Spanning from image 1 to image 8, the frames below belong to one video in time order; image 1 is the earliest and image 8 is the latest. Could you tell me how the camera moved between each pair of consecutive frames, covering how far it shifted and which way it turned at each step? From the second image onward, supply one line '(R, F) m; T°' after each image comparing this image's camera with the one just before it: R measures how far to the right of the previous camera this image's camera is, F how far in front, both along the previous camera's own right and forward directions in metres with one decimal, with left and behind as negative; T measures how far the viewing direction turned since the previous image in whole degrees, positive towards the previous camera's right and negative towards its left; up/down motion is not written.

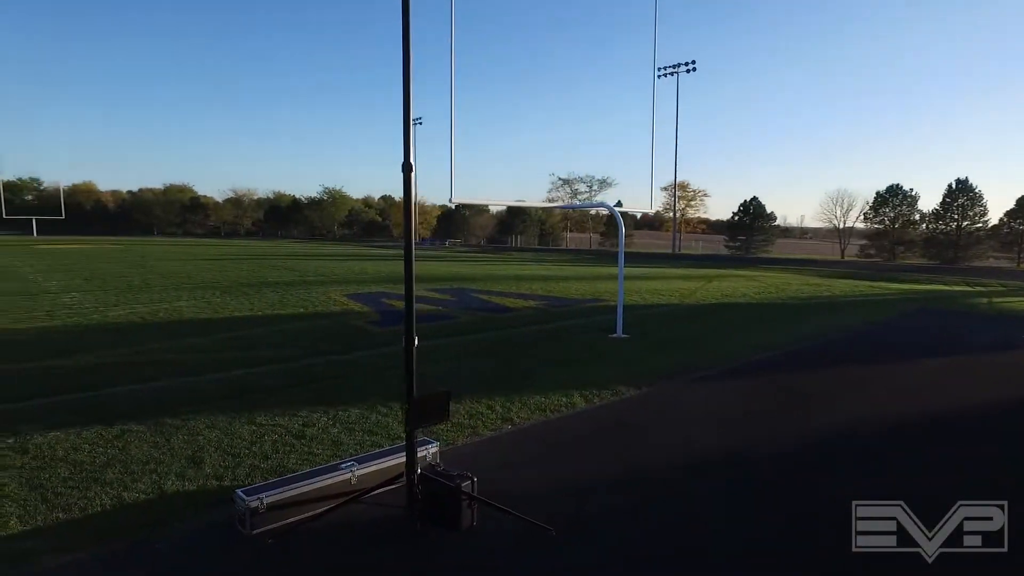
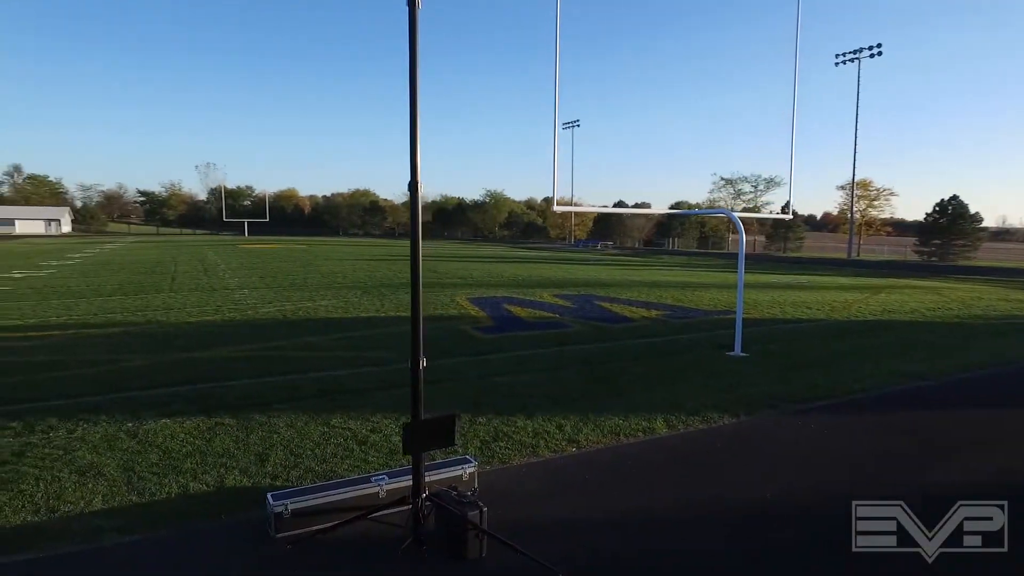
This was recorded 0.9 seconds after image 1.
(+0.8, +0.3) m; -15°
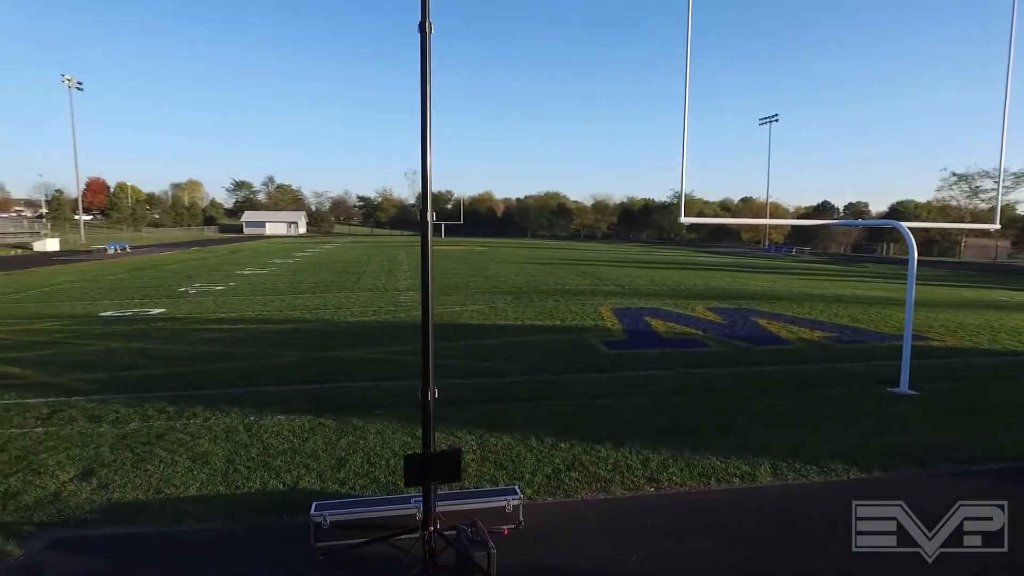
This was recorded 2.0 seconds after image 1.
(+0.9, +0.3) m; -17°
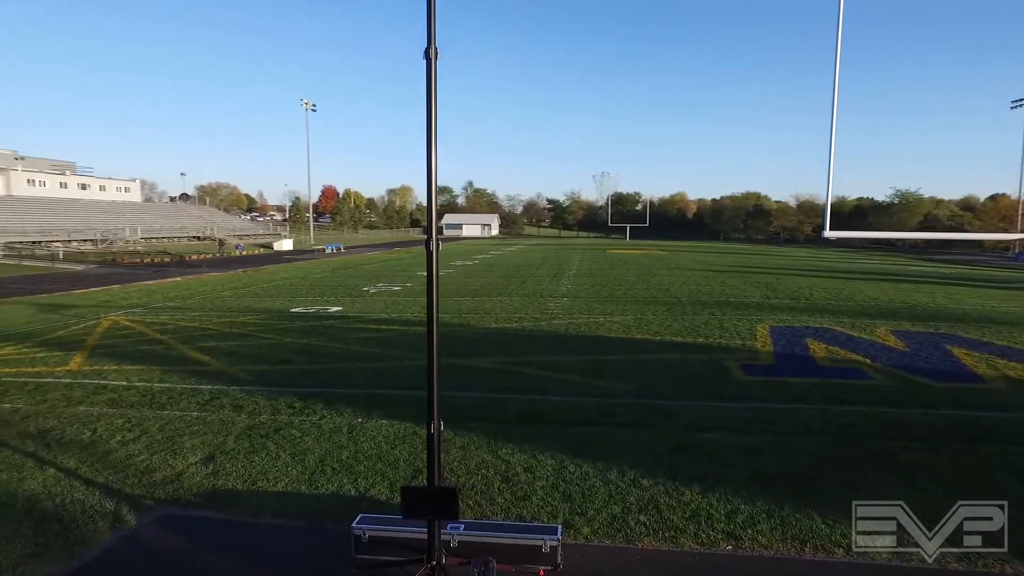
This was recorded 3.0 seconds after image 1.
(+0.9, +0.3) m; -17°
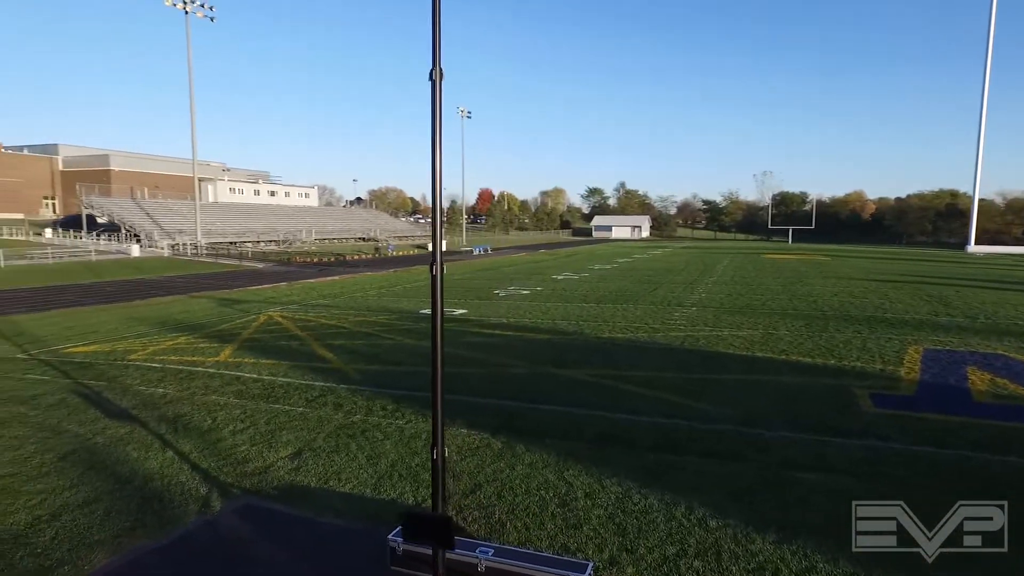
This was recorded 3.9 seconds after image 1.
(+0.7, +0.2) m; -14°
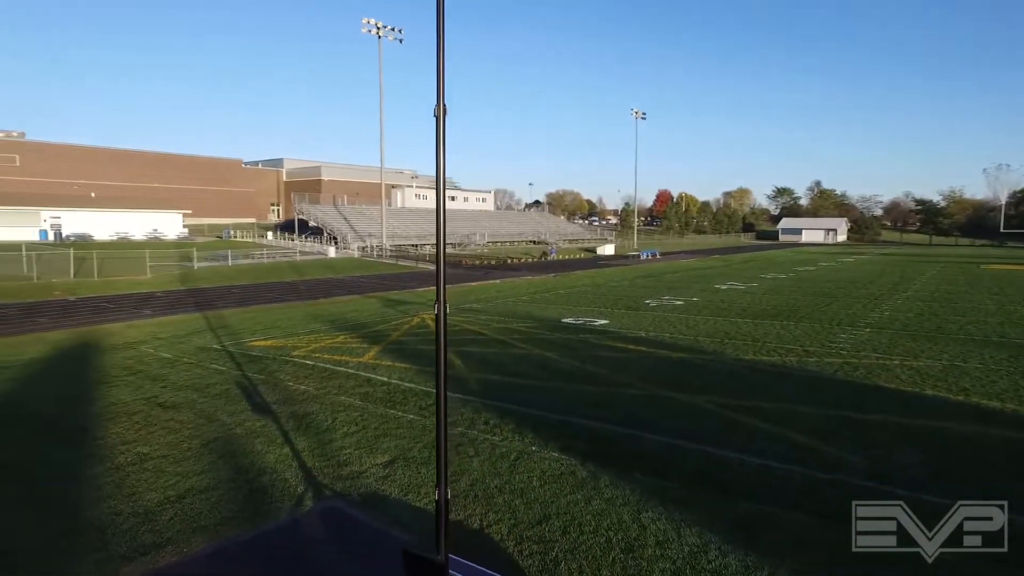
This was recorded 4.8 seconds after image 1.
(+0.8, +0.3) m; -16°
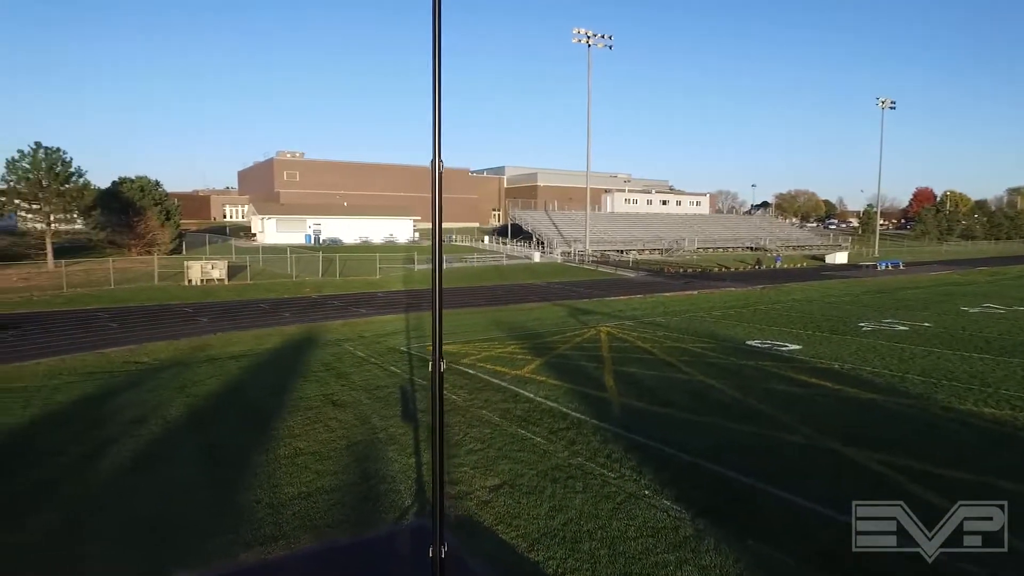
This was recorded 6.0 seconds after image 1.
(+1.0, +0.3) m; -20°
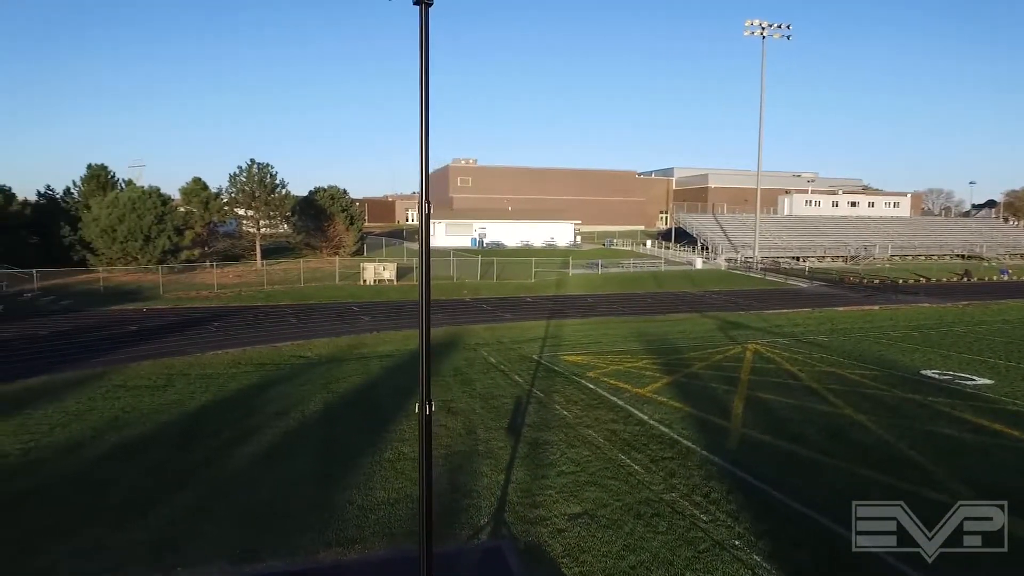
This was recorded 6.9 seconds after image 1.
(+0.8, +0.2) m; -15°
